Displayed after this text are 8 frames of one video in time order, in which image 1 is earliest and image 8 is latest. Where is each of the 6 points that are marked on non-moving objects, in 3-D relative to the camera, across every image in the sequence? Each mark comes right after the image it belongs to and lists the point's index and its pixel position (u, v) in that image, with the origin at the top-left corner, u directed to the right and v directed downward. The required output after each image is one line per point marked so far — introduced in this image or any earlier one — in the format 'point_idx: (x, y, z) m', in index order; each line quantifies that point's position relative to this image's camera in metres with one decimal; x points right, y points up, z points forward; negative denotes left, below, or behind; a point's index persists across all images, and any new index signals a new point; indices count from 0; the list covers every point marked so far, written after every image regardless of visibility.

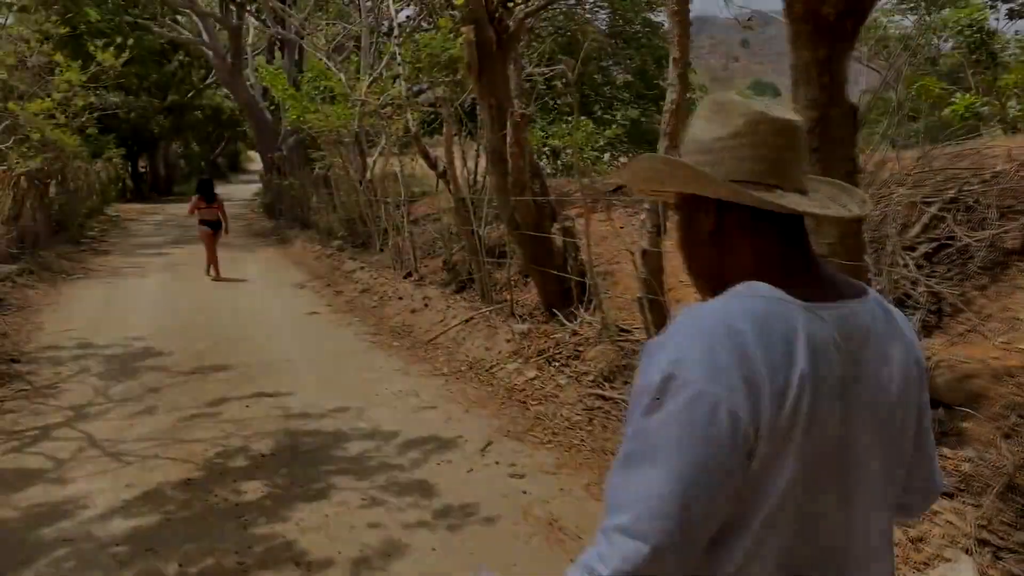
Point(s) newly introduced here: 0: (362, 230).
0: (-2.5, +1.0, +13.7) m
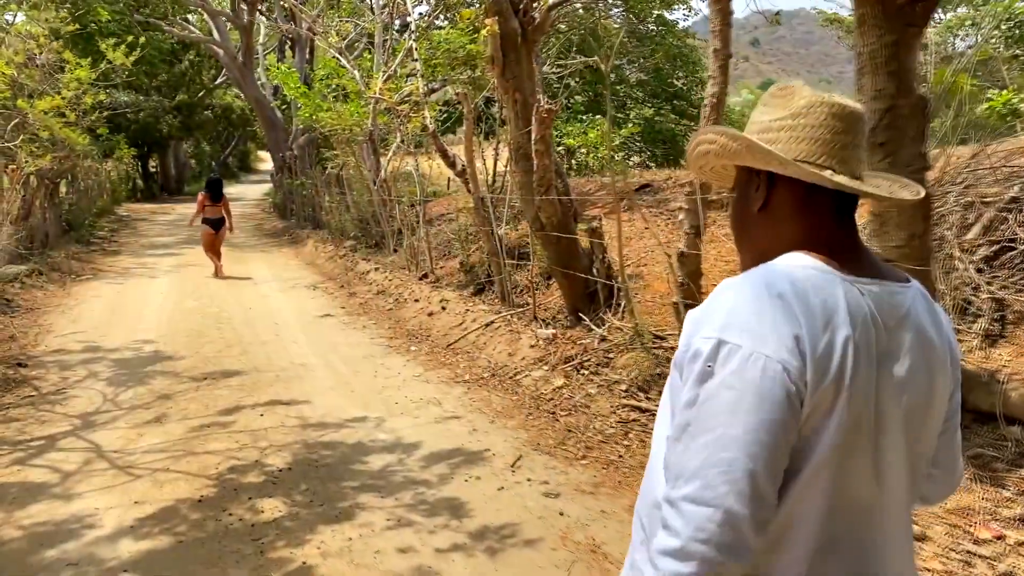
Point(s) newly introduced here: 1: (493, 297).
0: (-2.2, +0.9, +13.4) m
1: (-0.2, -0.1, +8.7) m
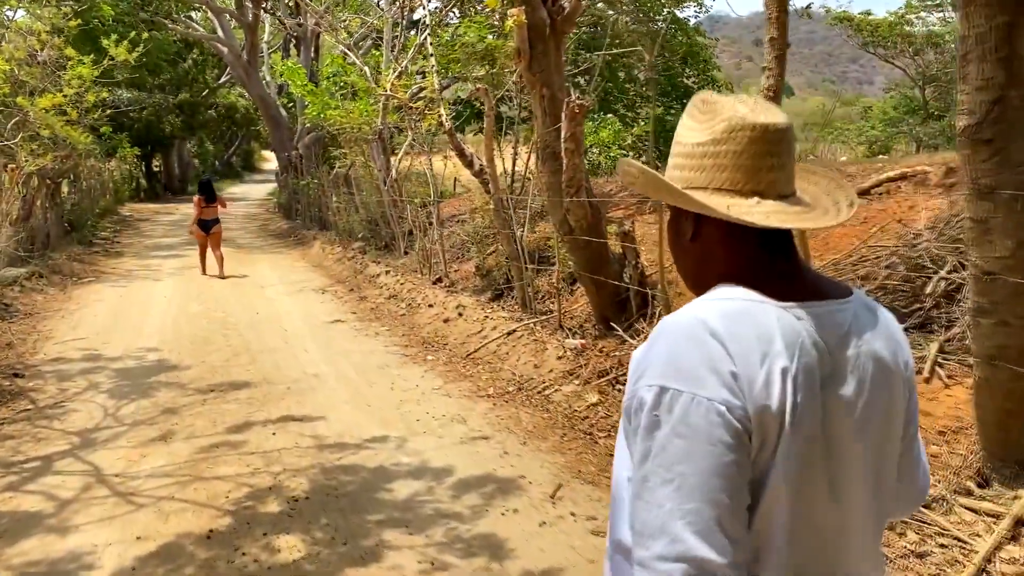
0: (-2.0, +0.9, +13.1) m
1: (0.0, -0.1, +8.3) m
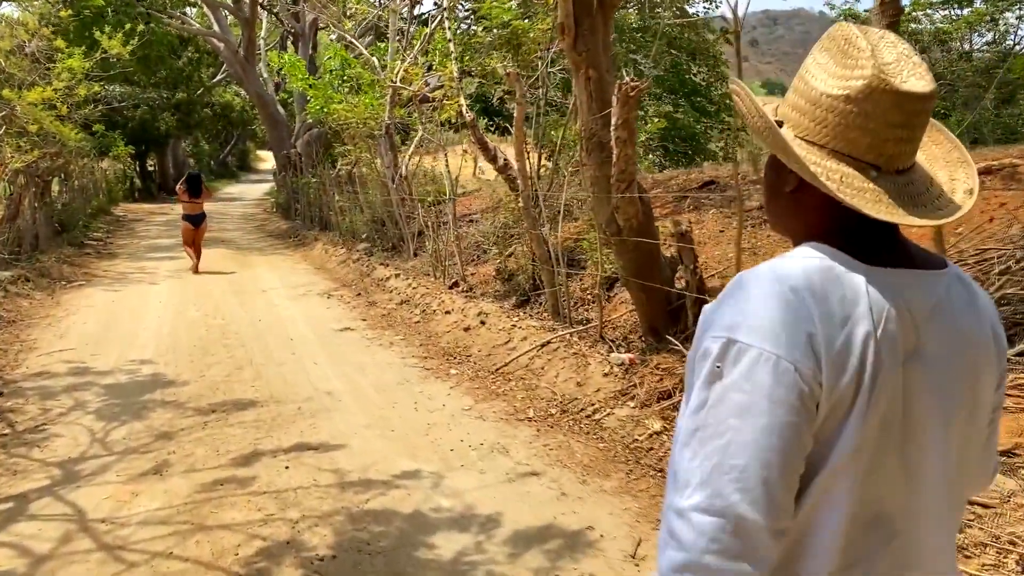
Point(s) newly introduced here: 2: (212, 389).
0: (-1.8, +0.8, +12.3) m
1: (+0.3, -0.2, +7.6) m
2: (-2.3, -0.8, +6.4) m
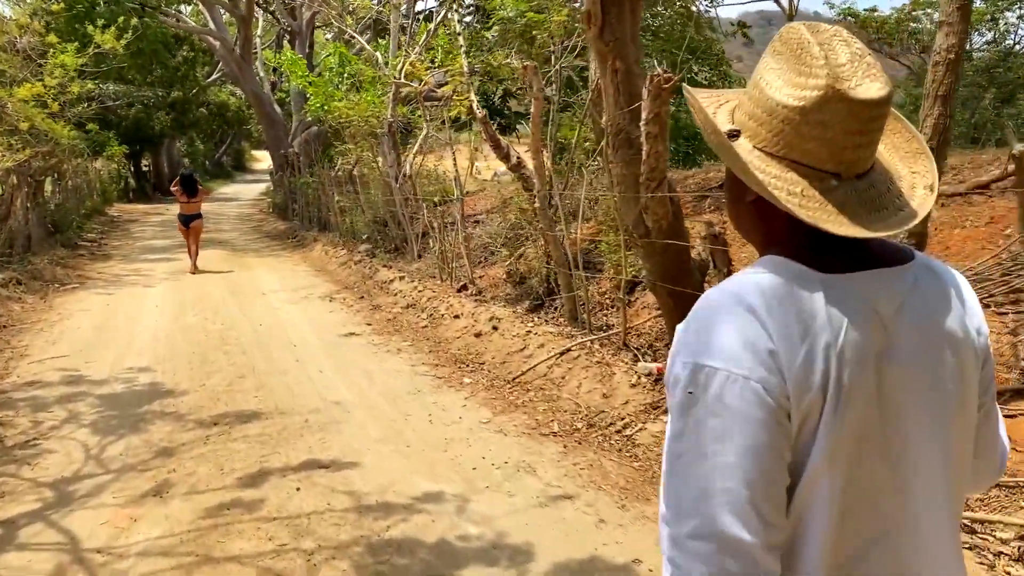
0: (-1.7, +0.8, +12.0) m
1: (+0.4, -0.2, +7.2) m
2: (-2.1, -0.8, +6.1) m
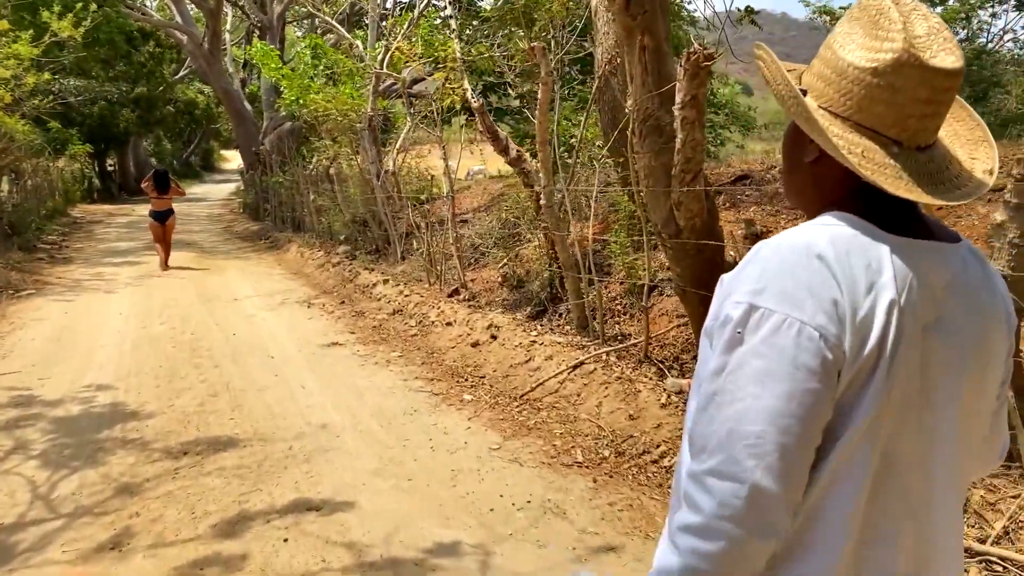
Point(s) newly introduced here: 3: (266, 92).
0: (-1.8, +0.7, +11.3) m
1: (+0.4, -0.3, +6.6) m
2: (-2.1, -0.9, +5.4) m
3: (-5.6, +4.4, +19.0) m
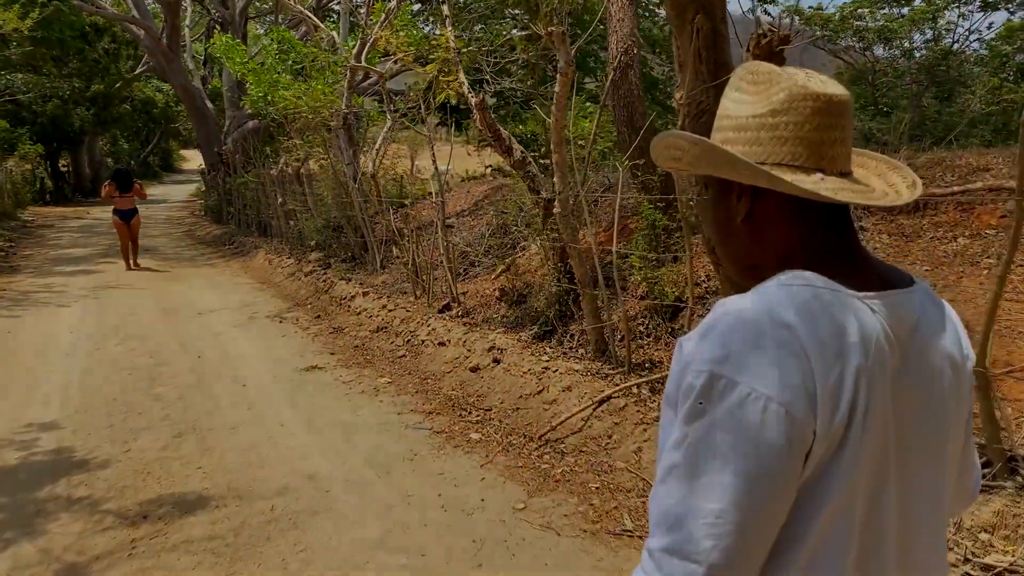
0: (-2.0, +0.6, +10.5) m
1: (+0.4, -0.4, +5.9) m
2: (-2.0, -1.0, +4.5) m
3: (-6.1, +4.3, +18.1) m
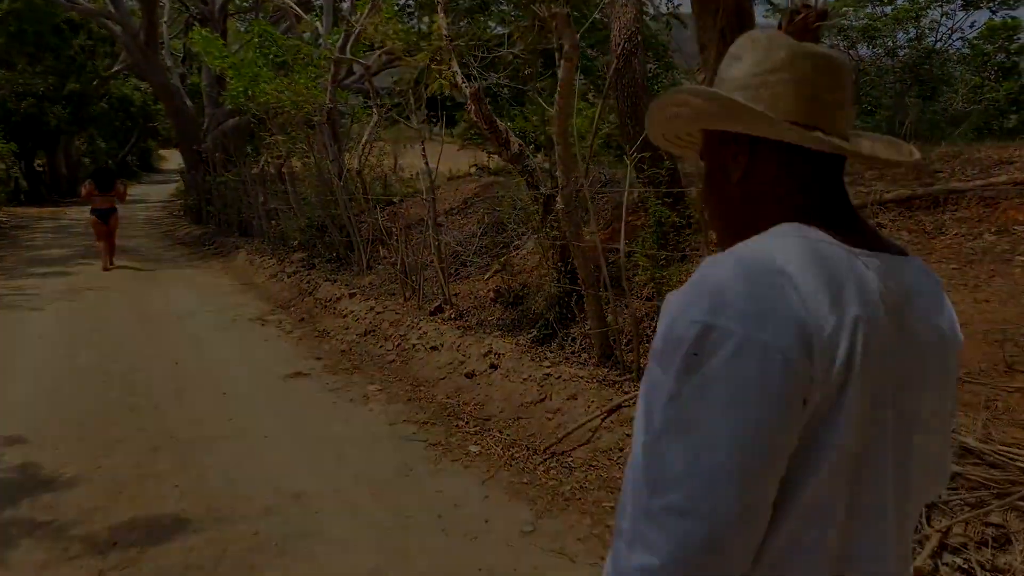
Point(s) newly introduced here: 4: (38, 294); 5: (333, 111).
0: (-2.1, +0.6, +10.1) m
1: (+0.4, -0.4, +5.6) m
2: (-2.0, -1.0, +4.2) m
3: (-6.3, +4.2, +17.6) m
4: (-5.8, -0.1, +10.4) m
5: (-2.0, +2.1, +9.8) m
